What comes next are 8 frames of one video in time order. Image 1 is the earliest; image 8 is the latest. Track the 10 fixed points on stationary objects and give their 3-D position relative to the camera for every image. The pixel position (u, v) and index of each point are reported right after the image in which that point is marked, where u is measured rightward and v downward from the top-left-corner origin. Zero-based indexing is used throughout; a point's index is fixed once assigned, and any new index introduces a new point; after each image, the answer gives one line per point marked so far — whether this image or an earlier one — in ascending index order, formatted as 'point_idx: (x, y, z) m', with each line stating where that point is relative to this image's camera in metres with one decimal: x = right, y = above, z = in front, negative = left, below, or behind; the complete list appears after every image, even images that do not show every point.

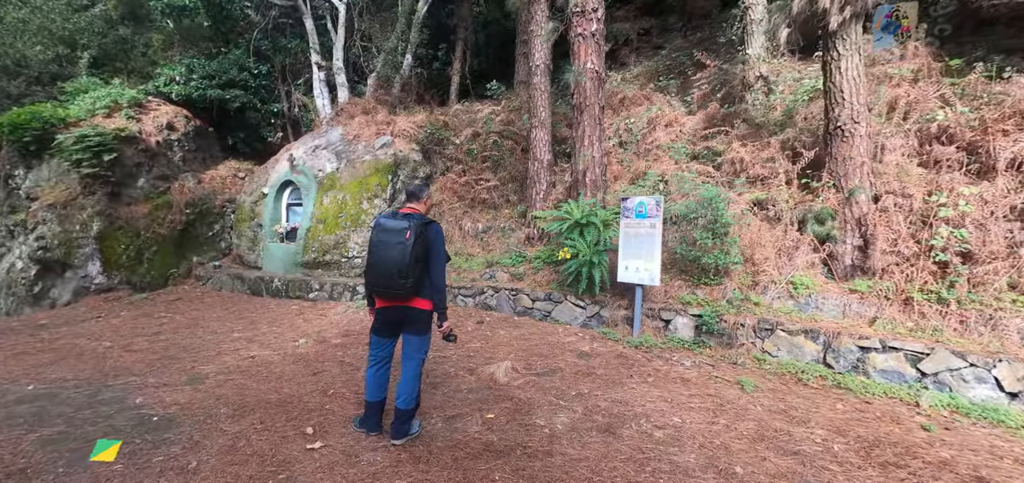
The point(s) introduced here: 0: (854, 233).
0: (+3.6, +0.1, +4.8) m
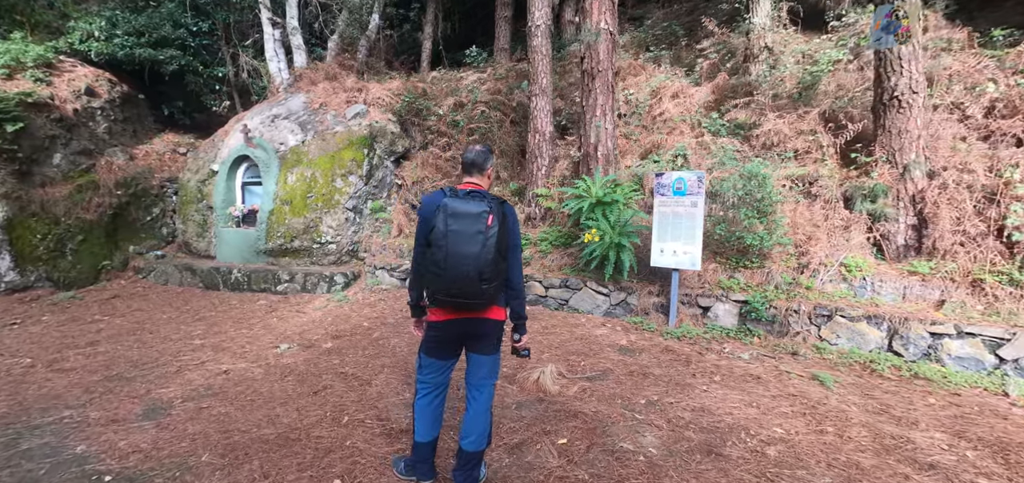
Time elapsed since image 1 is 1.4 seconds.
0: (+3.9, +0.3, +4.5) m
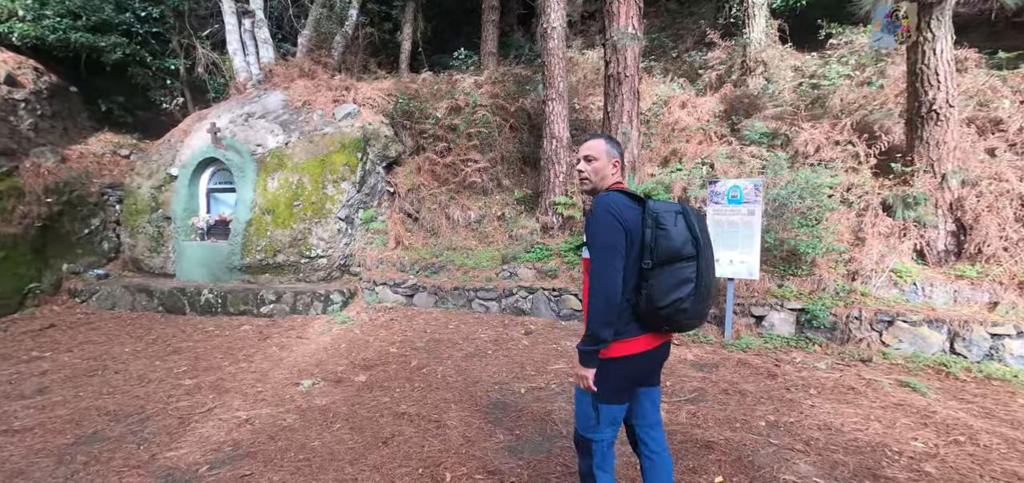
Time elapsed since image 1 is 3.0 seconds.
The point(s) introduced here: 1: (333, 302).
0: (+4.4, +0.3, +4.7) m
1: (-2.6, -0.9, +6.6) m
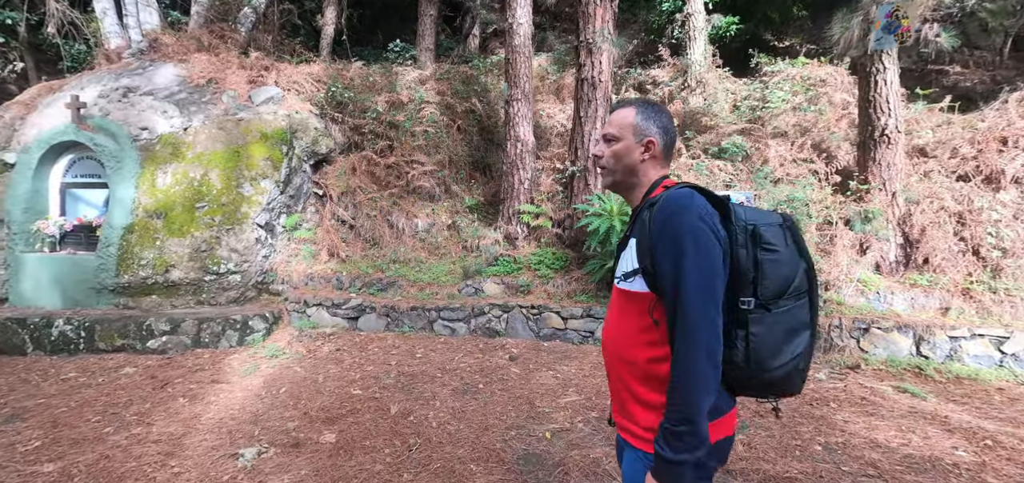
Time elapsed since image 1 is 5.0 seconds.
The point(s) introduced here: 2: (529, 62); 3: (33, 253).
0: (+4.3, +0.1, +5.1) m
1: (-3.0, -1.0, +5.3) m
2: (+0.2, +2.4, +6.2) m
3: (-6.0, -0.1, +5.8) m
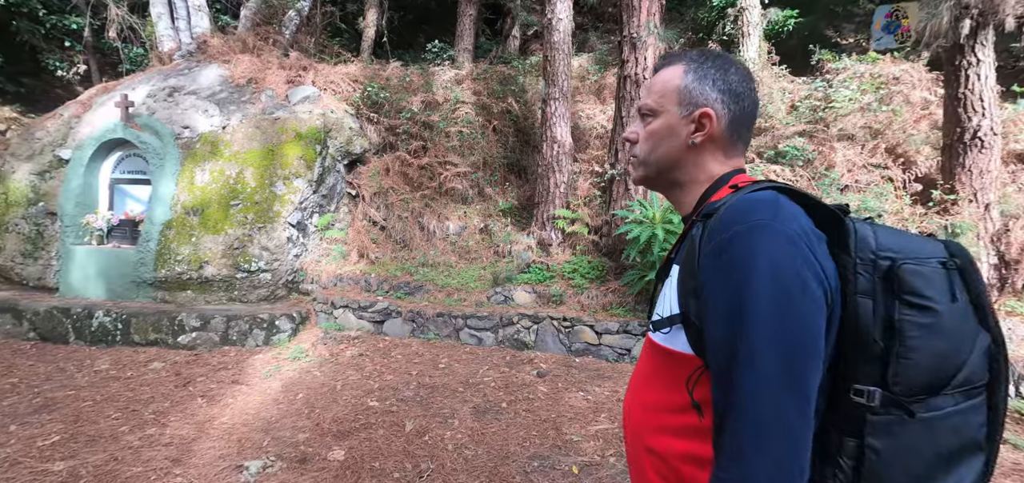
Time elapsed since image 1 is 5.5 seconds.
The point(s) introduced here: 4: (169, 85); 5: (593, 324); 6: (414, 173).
0: (+4.6, -0.1, +4.4) m
1: (-2.6, -1.0, +5.2) m
2: (+0.7, +2.4, +5.9) m
3: (-5.6, 0.0, +6.0) m
4: (-4.9, +2.2, +6.6) m
5: (+0.8, -0.8, +4.6) m
6: (-1.5, +1.0, +6.8) m
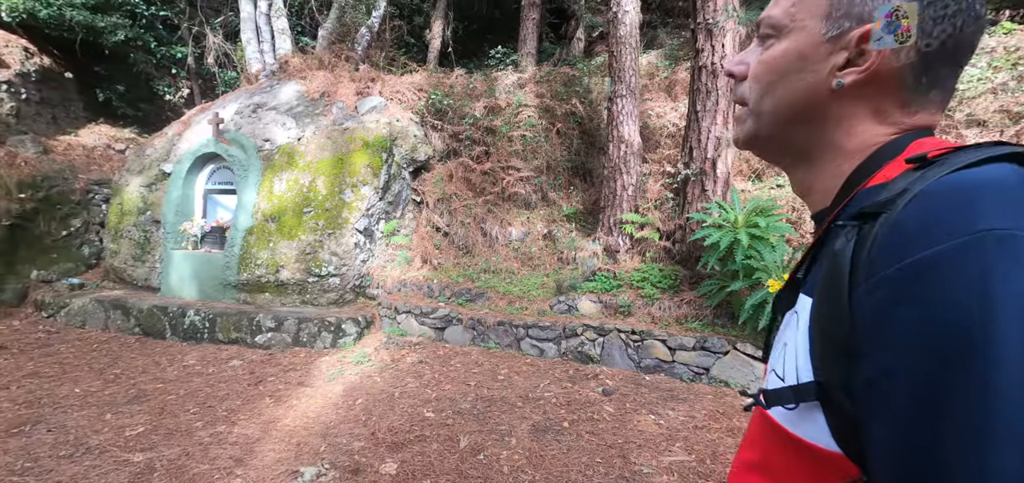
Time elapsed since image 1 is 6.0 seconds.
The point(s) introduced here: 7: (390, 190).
0: (+5.1, -0.1, +3.5) m
1: (-1.9, -1.1, +5.3) m
2: (+1.5, +2.3, +5.6) m
3: (-4.7, -0.1, +6.5) m
4: (-4.0, +2.1, +7.1) m
5: (+1.4, -0.9, +4.2) m
6: (-0.5, +0.9, +6.7) m
7: (-1.7, +0.7, +6.4) m
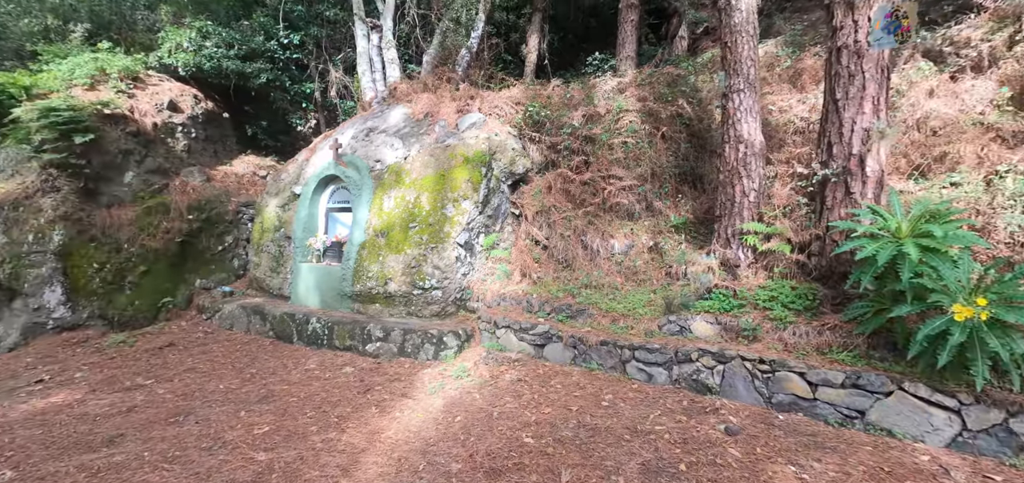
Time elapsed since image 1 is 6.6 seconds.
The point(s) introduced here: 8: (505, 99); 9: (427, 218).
0: (+5.7, -0.2, +2.1) m
1: (-0.8, -1.2, +5.4) m
2: (+2.6, +2.1, +5.0) m
3: (-3.2, -0.3, +7.2) m
4: (-2.4, +1.9, +7.6) m
5: (+2.3, -1.0, +3.6) m
6: (+0.9, +0.7, +6.5) m
7: (-0.3, +0.5, +6.4) m
8: (-0.1, +2.3, +7.5) m
9: (-1.1, +0.3, +6.2) m
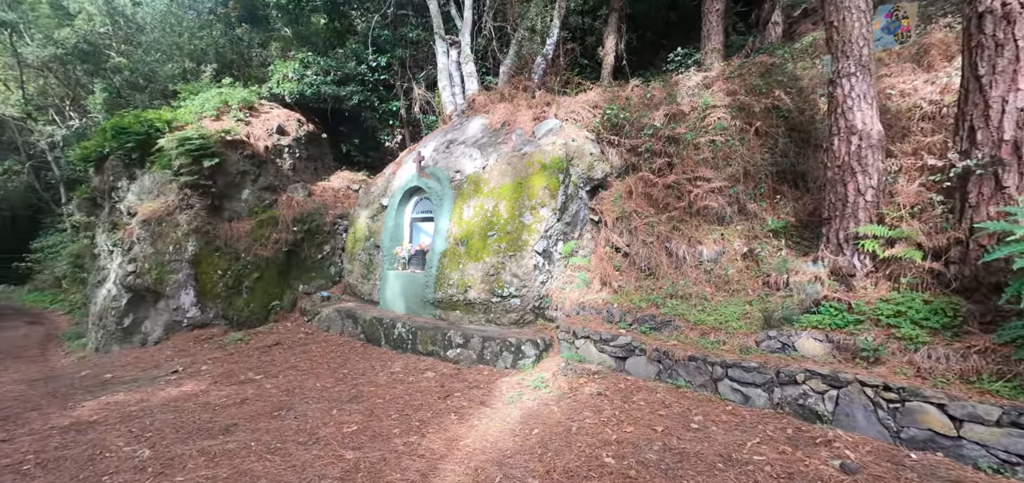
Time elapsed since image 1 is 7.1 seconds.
0: (+5.9, -0.2, +0.9) m
1: (+0.1, -1.3, +5.3) m
2: (+3.4, +2.1, +4.4) m
3: (-2.0, -0.5, +7.5) m
4: (-1.1, +1.8, +7.8) m
5: (+2.8, -1.0, +3.0) m
6: (+2.0, +0.6, +6.2) m
7: (+0.8, +0.4, +6.3) m
8: (+1.1, +2.2, +7.4) m
9: (-0.1, +0.2, +6.2) m
